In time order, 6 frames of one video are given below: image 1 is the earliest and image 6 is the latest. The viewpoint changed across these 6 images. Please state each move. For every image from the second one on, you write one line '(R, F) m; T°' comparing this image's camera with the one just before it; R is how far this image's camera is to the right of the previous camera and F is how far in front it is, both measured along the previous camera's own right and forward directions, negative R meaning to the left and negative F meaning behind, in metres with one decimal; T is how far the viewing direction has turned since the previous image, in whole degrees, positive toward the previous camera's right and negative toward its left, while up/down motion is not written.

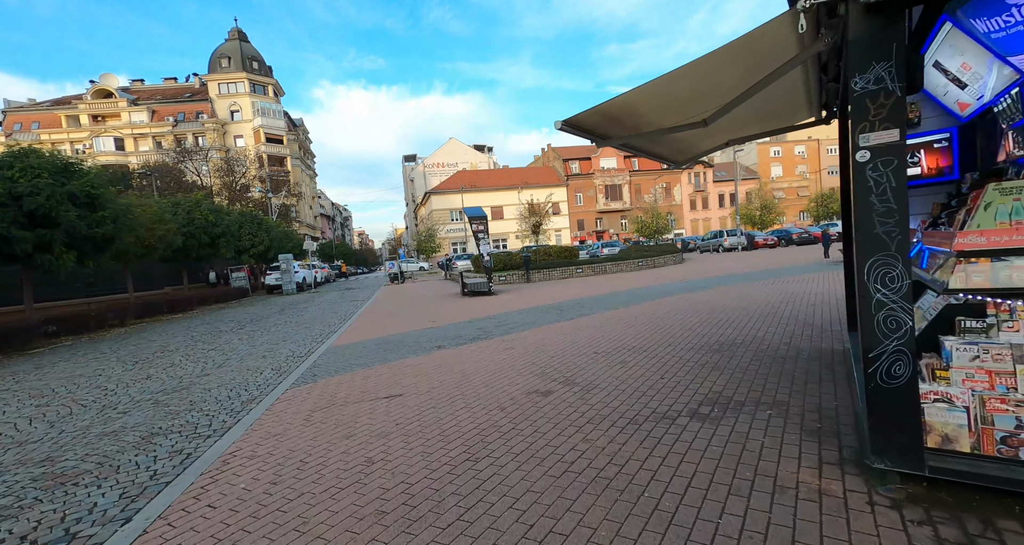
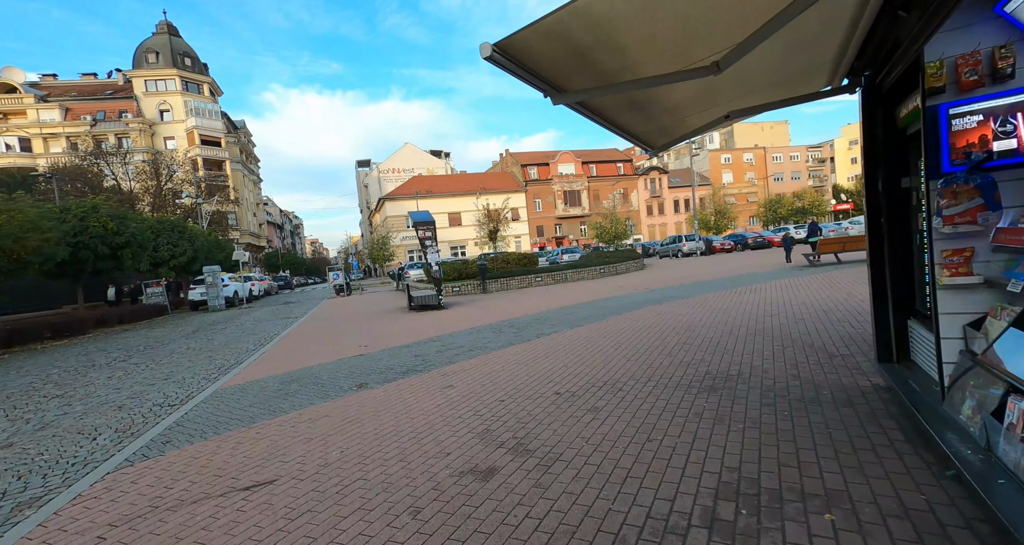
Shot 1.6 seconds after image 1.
(+0.3, +1.5) m; +5°
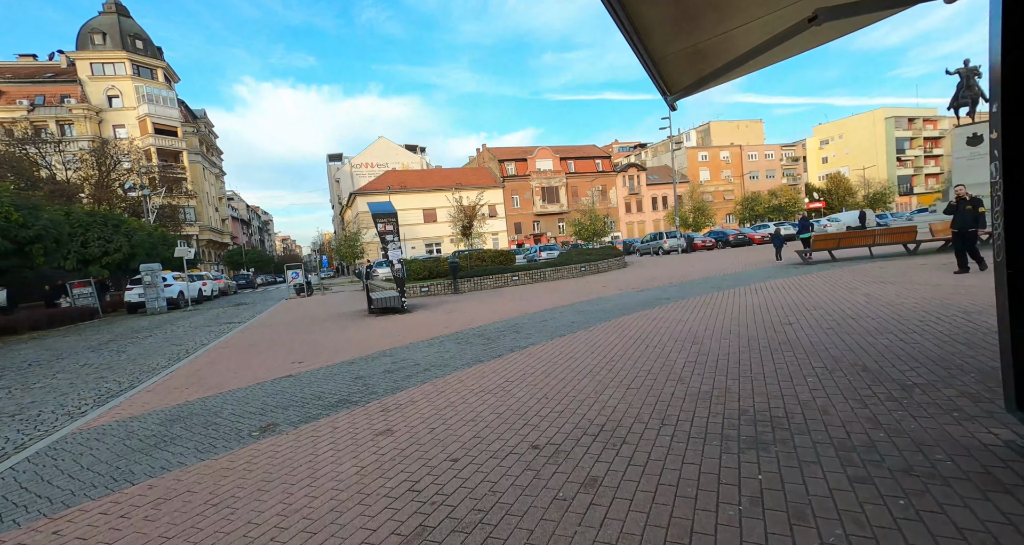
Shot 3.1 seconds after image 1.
(+0.2, +1.6) m; +3°
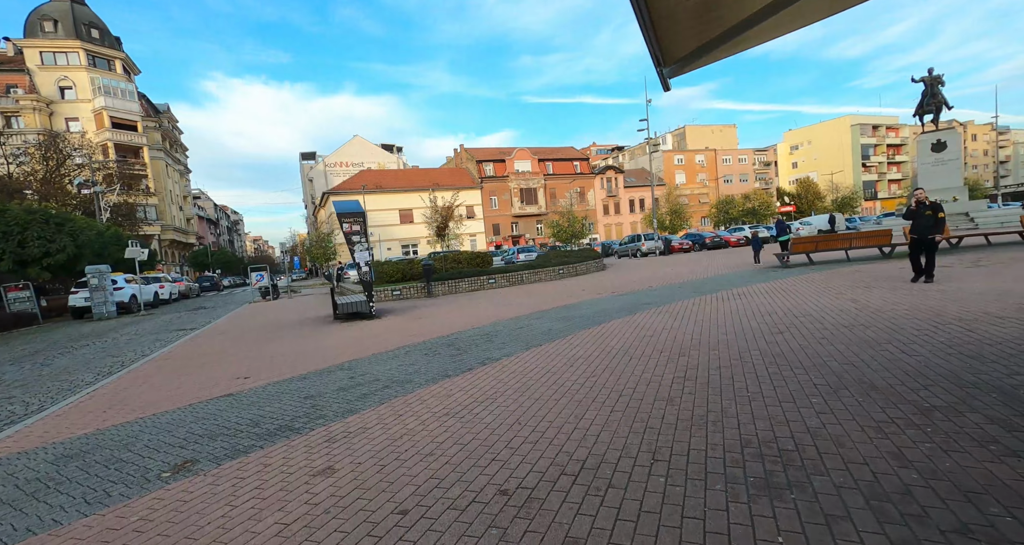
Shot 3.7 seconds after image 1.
(+0.1, +0.6) m; +3°
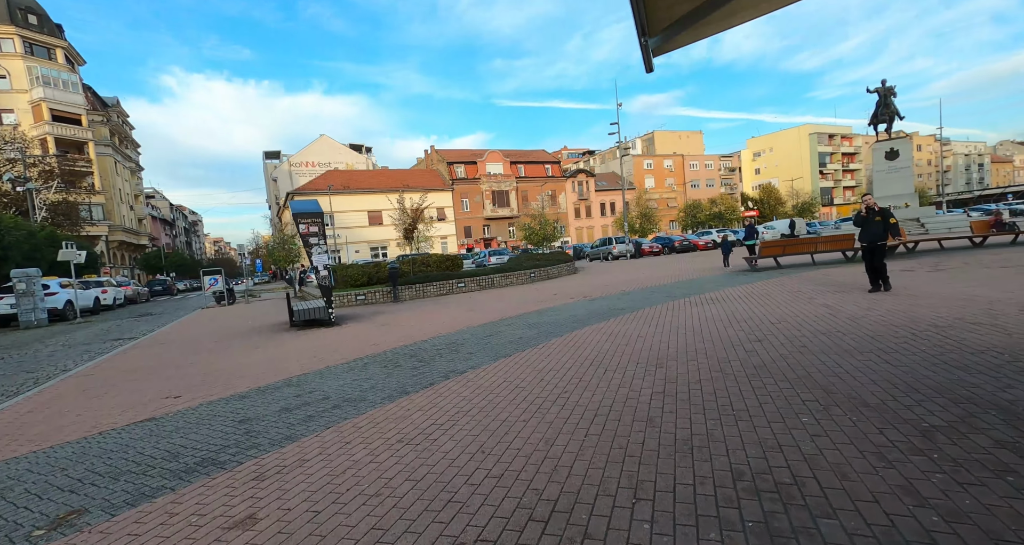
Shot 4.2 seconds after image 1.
(+0.1, +0.5) m; +4°
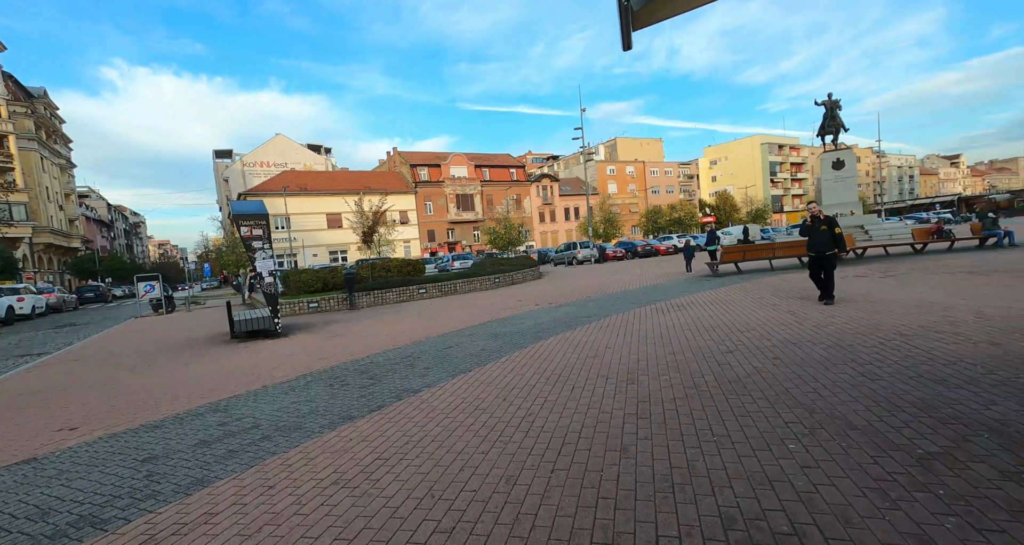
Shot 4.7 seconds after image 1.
(+0.1, +0.5) m; +5°
